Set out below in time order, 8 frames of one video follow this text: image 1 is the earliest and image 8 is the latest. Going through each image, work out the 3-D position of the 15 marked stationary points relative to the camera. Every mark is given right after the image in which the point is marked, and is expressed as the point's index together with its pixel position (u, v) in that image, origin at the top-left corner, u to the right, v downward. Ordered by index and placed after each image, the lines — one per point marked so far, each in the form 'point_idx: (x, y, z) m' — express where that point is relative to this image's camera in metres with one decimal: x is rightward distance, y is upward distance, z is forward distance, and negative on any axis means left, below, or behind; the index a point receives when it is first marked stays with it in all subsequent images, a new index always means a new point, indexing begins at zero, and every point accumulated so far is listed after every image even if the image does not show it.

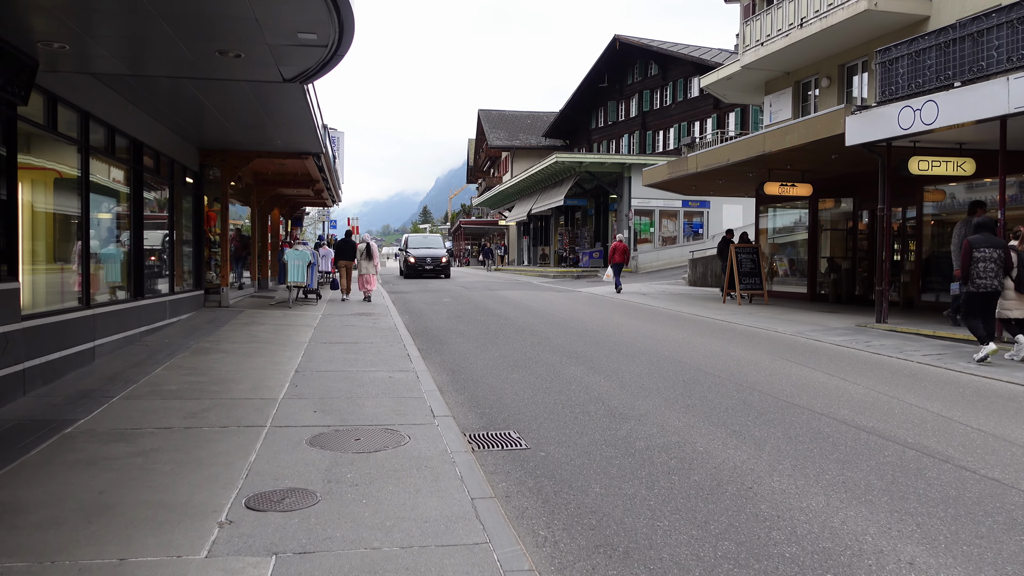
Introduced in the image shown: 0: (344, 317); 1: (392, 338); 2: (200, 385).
0: (-3.6, -0.6, +14.9) m
1: (-2.0, -0.9, +11.8) m
2: (-3.5, -1.1, +7.8) m
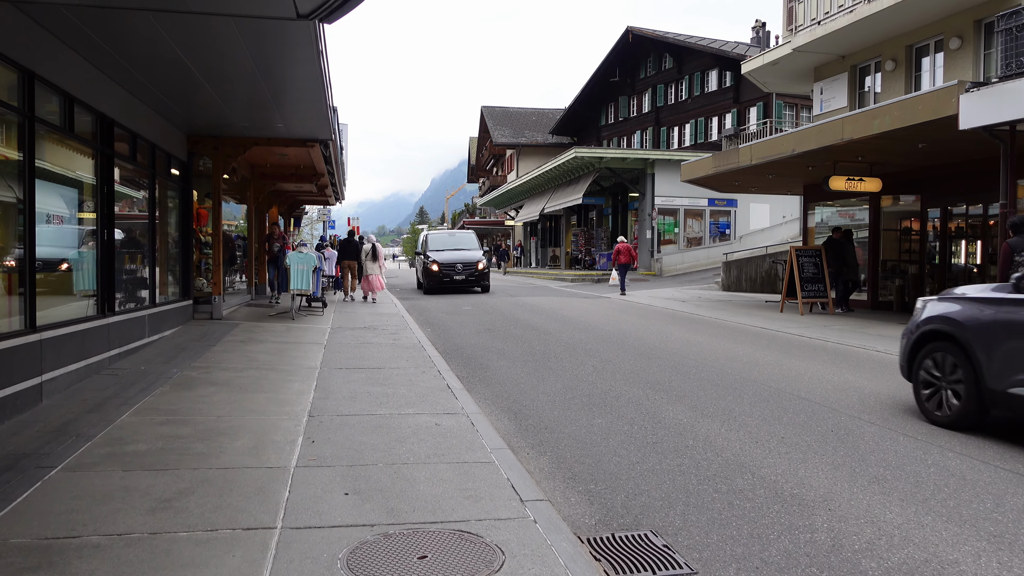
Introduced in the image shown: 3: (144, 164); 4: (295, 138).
0: (-2.8, -0.8, +12.8) m
1: (-1.3, -1.0, +9.6) m
2: (-2.7, -1.3, +5.6) m
3: (-5.9, +2.0, +11.1) m
4: (-4.3, +3.0, +13.8) m
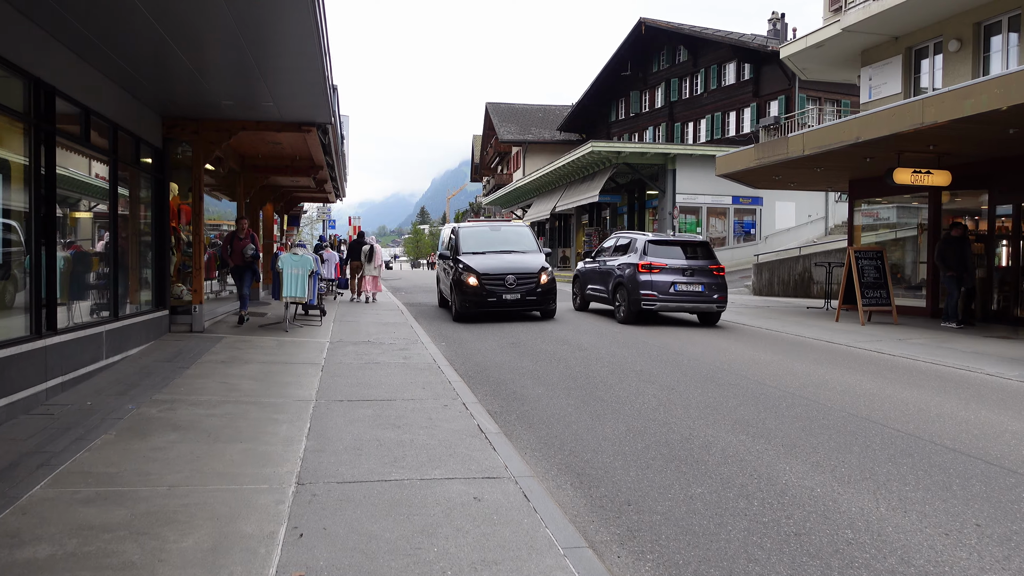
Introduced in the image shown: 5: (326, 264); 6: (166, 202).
0: (-2.4, -0.9, +10.9) m
1: (-0.8, -1.1, +7.8) m
2: (-2.2, -1.4, +3.7) m
3: (-5.4, +1.9, +9.3) m
4: (-3.8, +2.9, +11.9) m
5: (-5.1, +0.7, +19.3) m
6: (-5.7, +1.4, +11.4) m
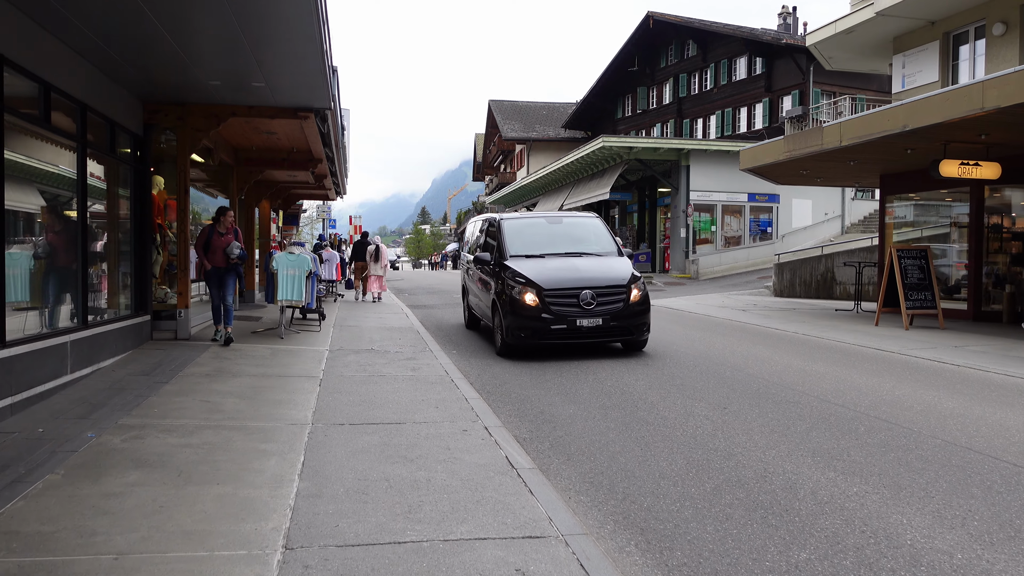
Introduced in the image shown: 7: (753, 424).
0: (-2.1, -1.0, +9.8) m
1: (-0.5, -1.2, +6.7) m
2: (-2.0, -1.4, +2.7) m
3: (-5.1, +1.8, +8.2) m
4: (-3.6, +2.8, +10.8) m
5: (-4.9, +0.6, +18.2) m
6: (-5.4, +1.4, +10.3) m
7: (+2.2, -1.2, +6.3) m
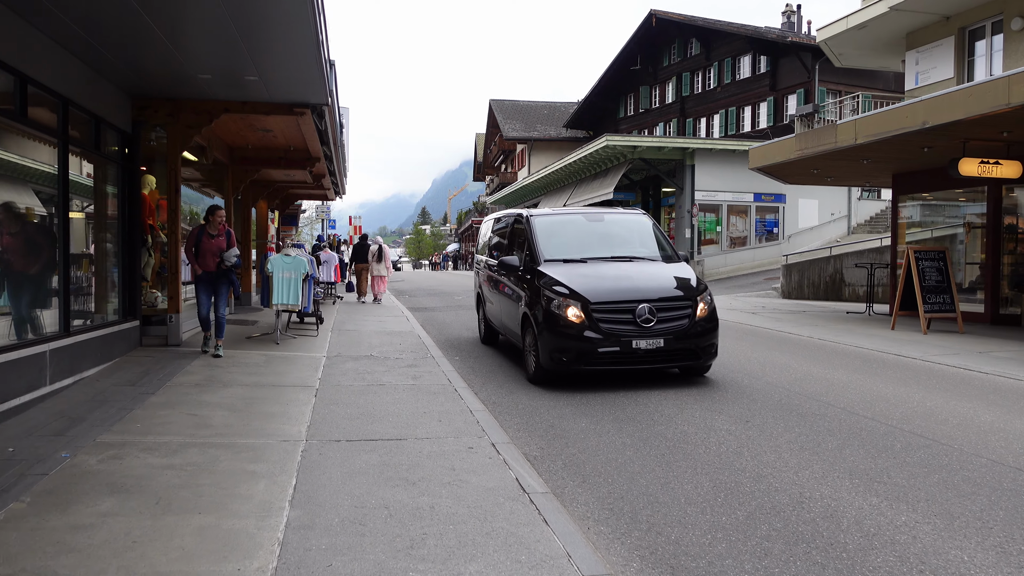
0: (-2.0, -1.0, +9.4) m
1: (-0.4, -1.2, +6.3) m
2: (-1.9, -1.5, +2.2) m
3: (-5.1, +1.8, +7.7) m
4: (-3.5, +2.8, +10.4) m
5: (-4.8, +0.6, +17.8) m
6: (-5.3, +1.3, +9.8) m
7: (+2.3, -1.3, +5.8) m
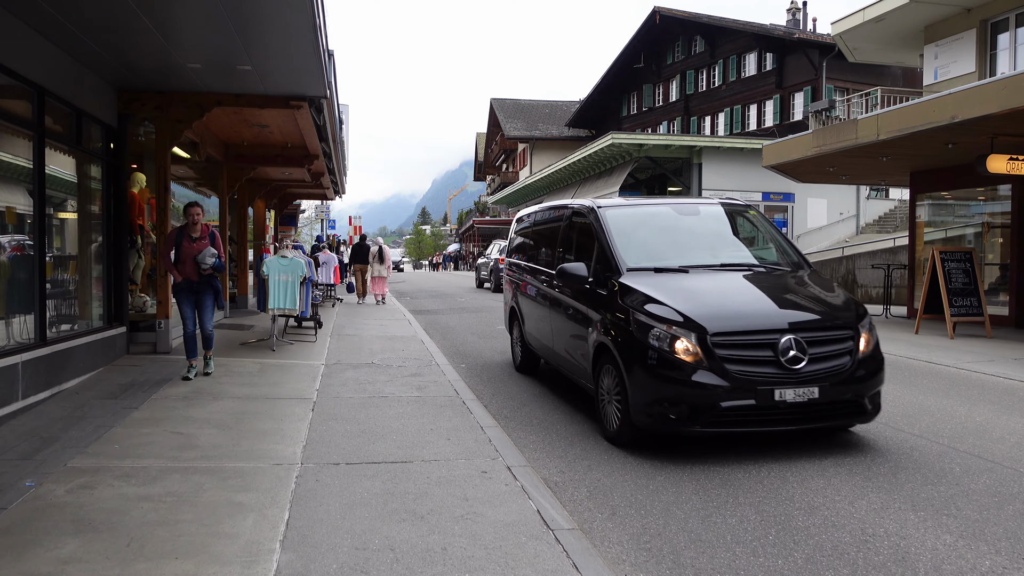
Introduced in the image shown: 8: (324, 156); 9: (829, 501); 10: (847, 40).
0: (-1.9, -1.1, +8.8) m
1: (-0.3, -1.3, +5.7) m
2: (-1.8, -1.5, +1.7) m
3: (-4.9, +1.7, +7.2) m
4: (-3.4, +2.7, +9.8) m
5: (-4.6, +0.5, +17.2) m
6: (-5.2, +1.3, +9.3) m
7: (+2.4, -1.3, +5.3) m
8: (-3.9, +2.7, +14.4) m
9: (+2.1, -1.4, +4.6) m
10: (+8.7, +6.5, +18.1) m
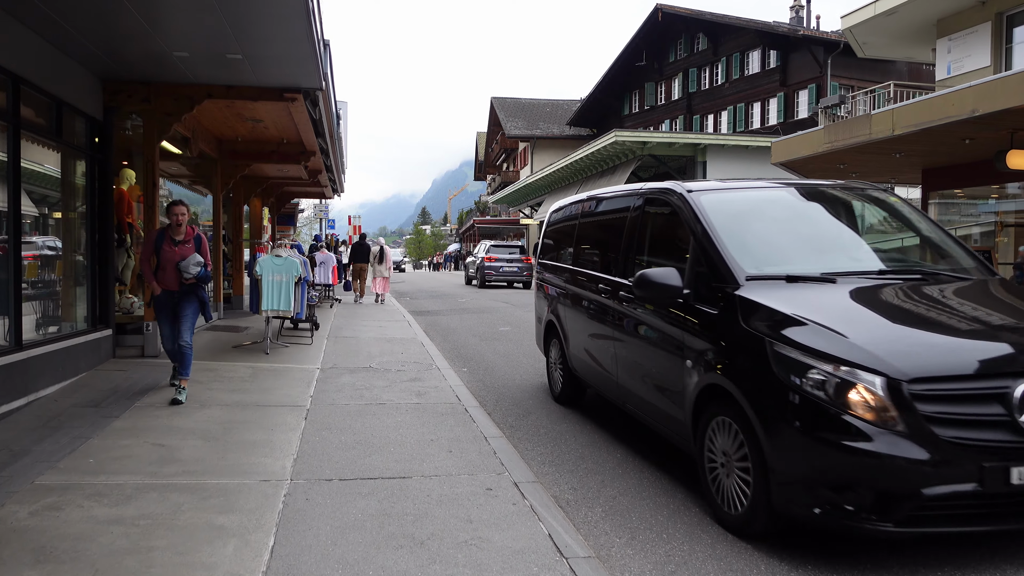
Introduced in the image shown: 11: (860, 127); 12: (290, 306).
0: (-1.8, -1.1, +8.4) m
1: (-0.3, -1.3, +5.3) m
2: (-1.7, -1.5, +1.3) m
3: (-4.9, +1.7, +6.8) m
4: (-3.3, +2.7, +9.4) m
5: (-4.6, +0.5, +16.8) m
6: (-5.1, +1.3, +8.9) m
7: (+2.4, -1.3, +4.9) m
8: (-3.8, +2.7, +14.0) m
9: (+2.1, -1.4, +4.2) m
10: (+8.8, +6.4, +17.6) m
11: (+6.7, +3.1, +13.5) m
12: (-3.2, -0.3, +10.1) m
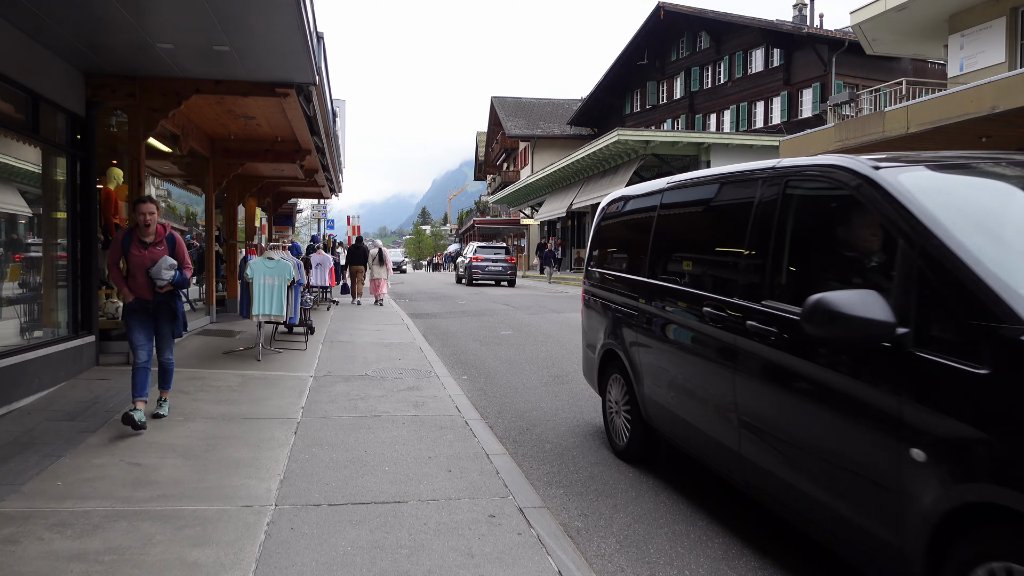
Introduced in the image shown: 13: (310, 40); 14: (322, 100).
0: (-1.8, -1.1, +8.0) m
1: (-0.2, -1.3, +4.9) m
2: (-1.7, -1.6, +0.9) m
3: (-4.8, +1.7, +6.4) m
4: (-3.3, +2.6, +9.0) m
5: (-4.6, +0.5, +16.4) m
6: (-5.1, +1.2, +8.5) m
7: (+2.5, -1.4, +4.5) m
8: (-3.8, +2.7, +13.6) m
9: (+2.2, -1.5, +3.8) m
10: (+8.8, +6.4, +17.3) m
11: (+6.8, +3.1, +13.1) m
12: (-3.2, -0.3, +9.7) m
13: (-2.3, +2.8, +7.8) m
14: (-2.9, +2.8, +10.5) m
